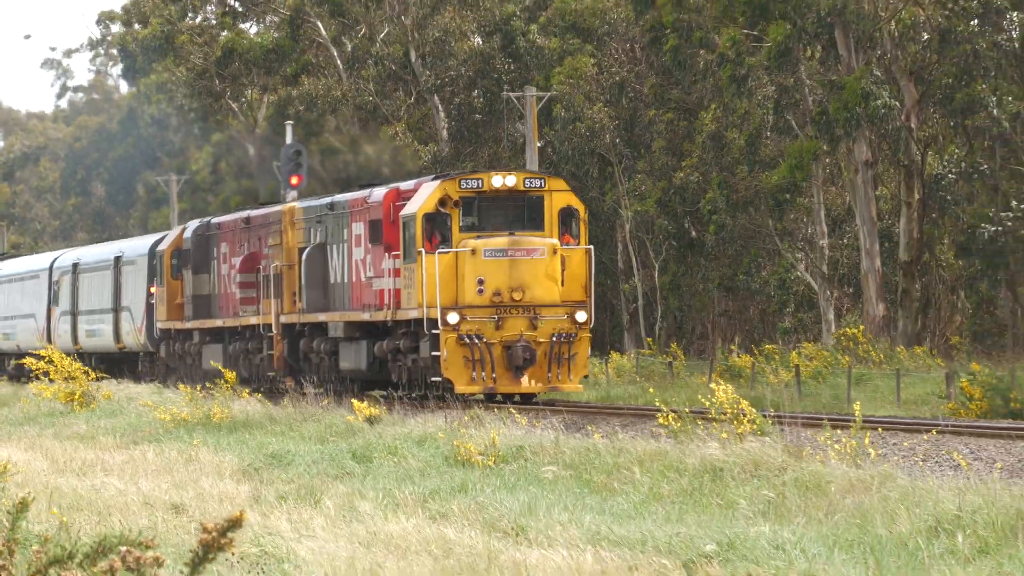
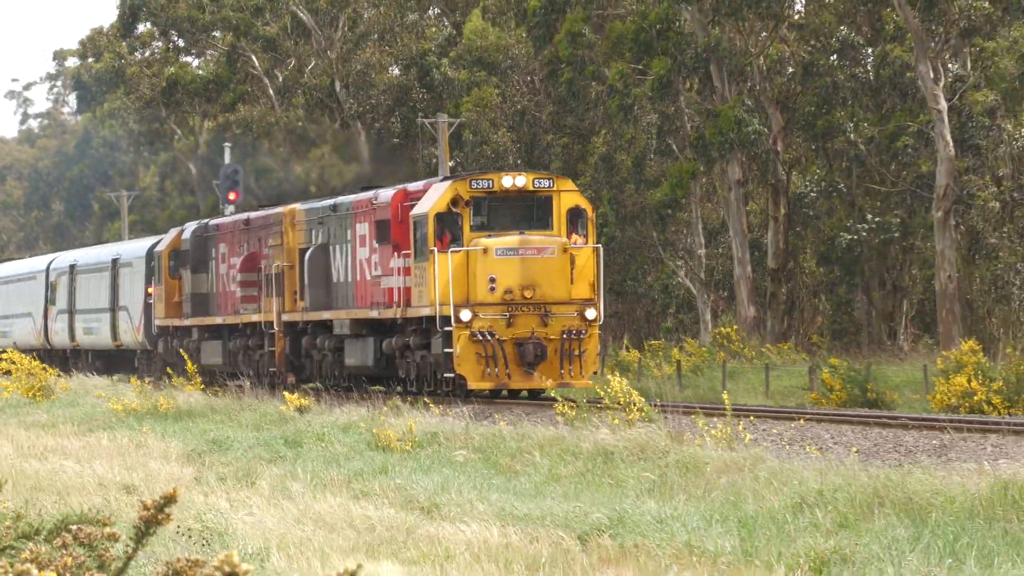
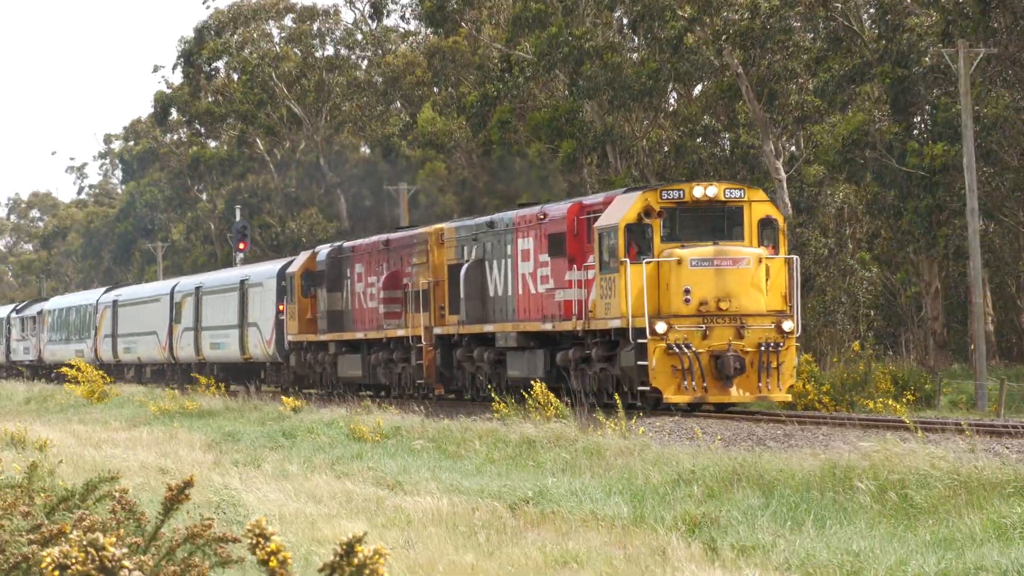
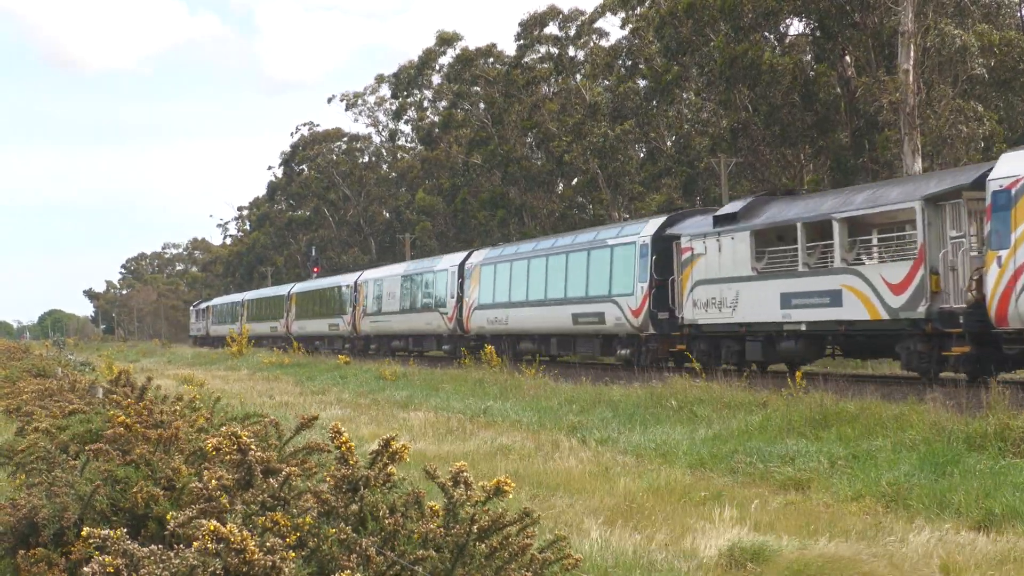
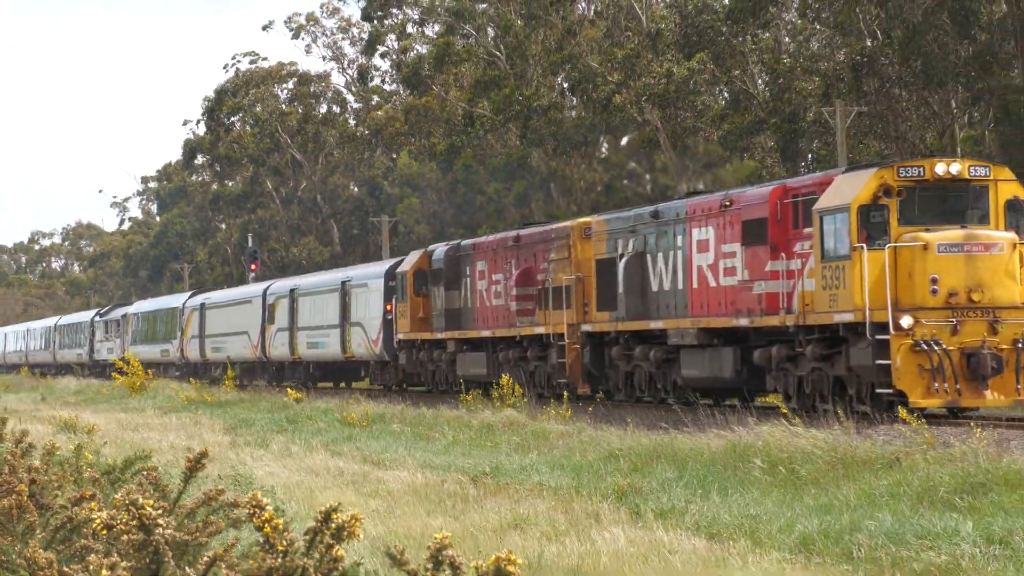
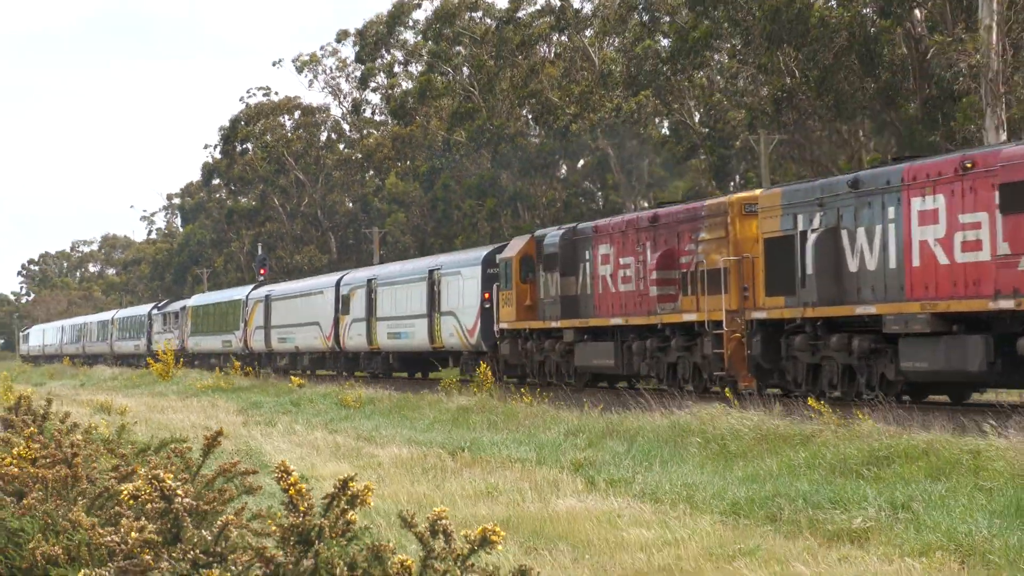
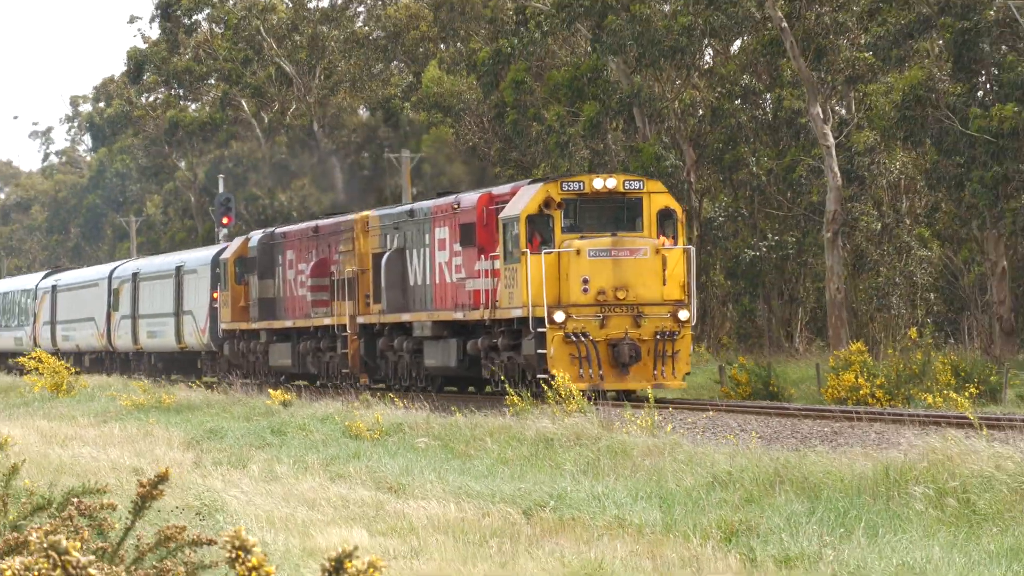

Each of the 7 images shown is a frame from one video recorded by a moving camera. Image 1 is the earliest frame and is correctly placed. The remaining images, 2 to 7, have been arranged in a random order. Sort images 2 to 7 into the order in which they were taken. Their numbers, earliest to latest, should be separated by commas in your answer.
2, 7, 3, 5, 6, 4
